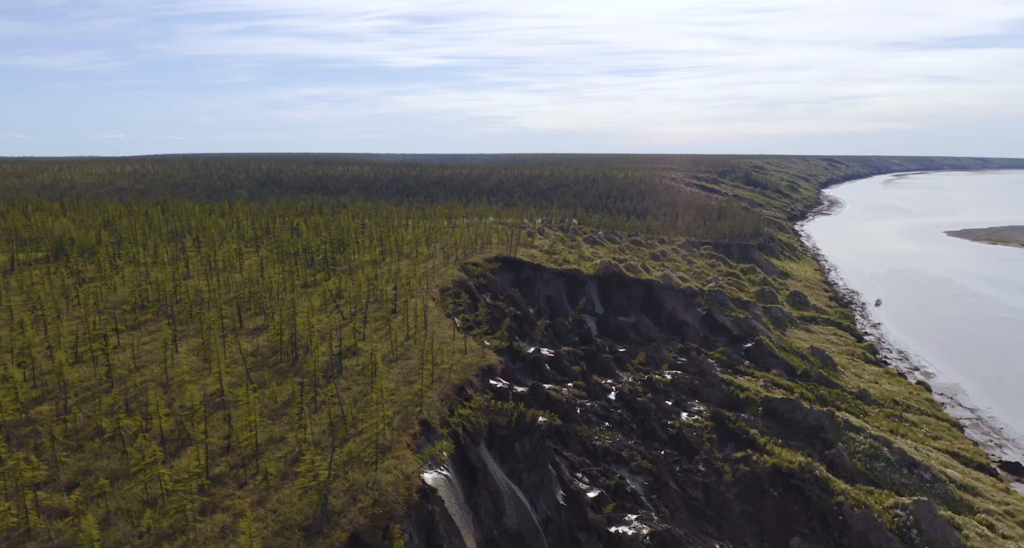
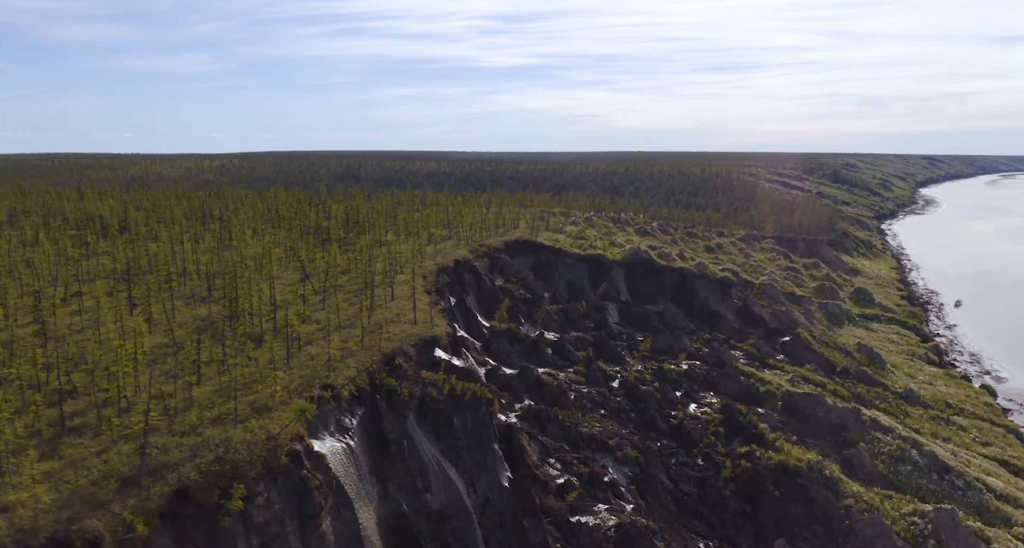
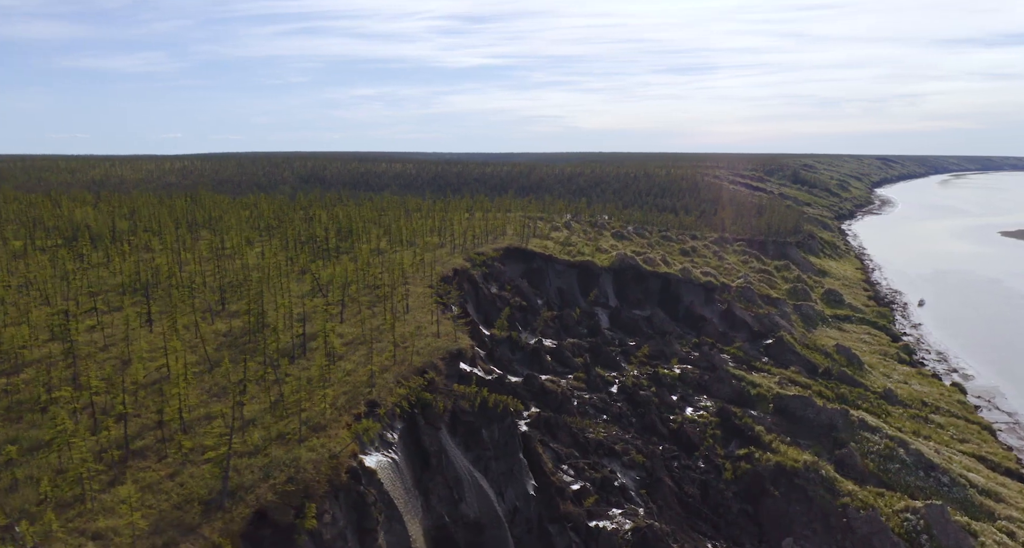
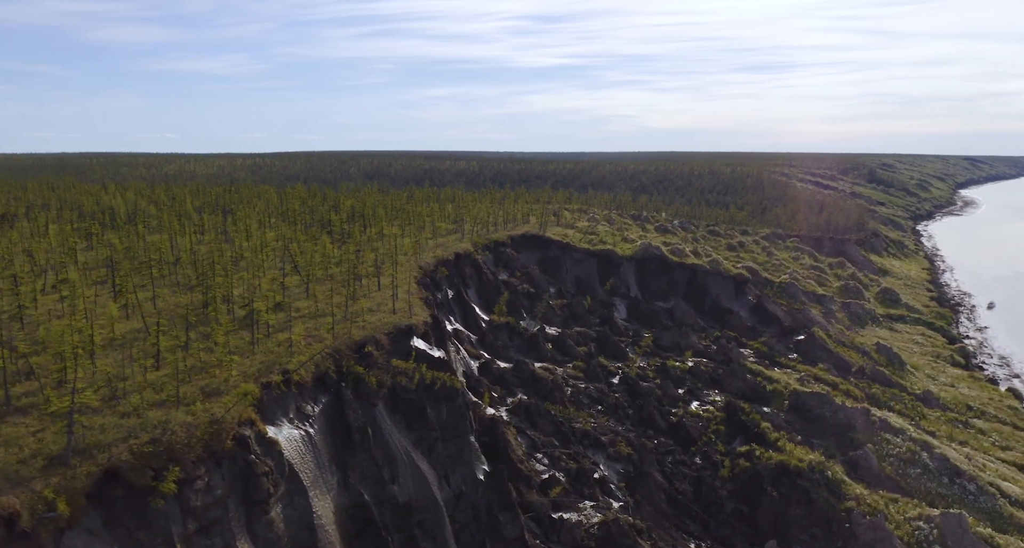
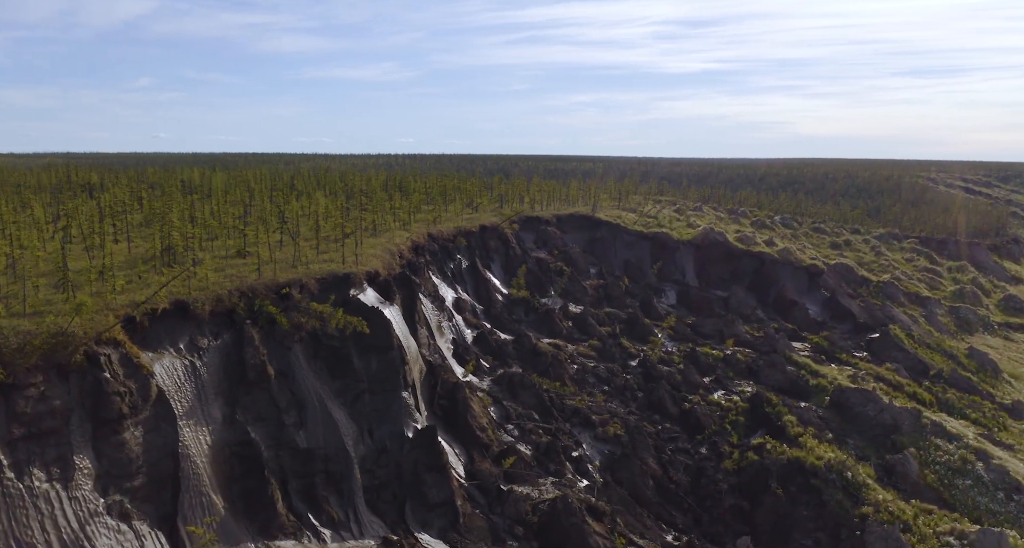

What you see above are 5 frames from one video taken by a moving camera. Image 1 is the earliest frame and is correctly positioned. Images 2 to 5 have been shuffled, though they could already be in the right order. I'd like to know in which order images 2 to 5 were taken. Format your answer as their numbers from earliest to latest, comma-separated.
3, 2, 4, 5
